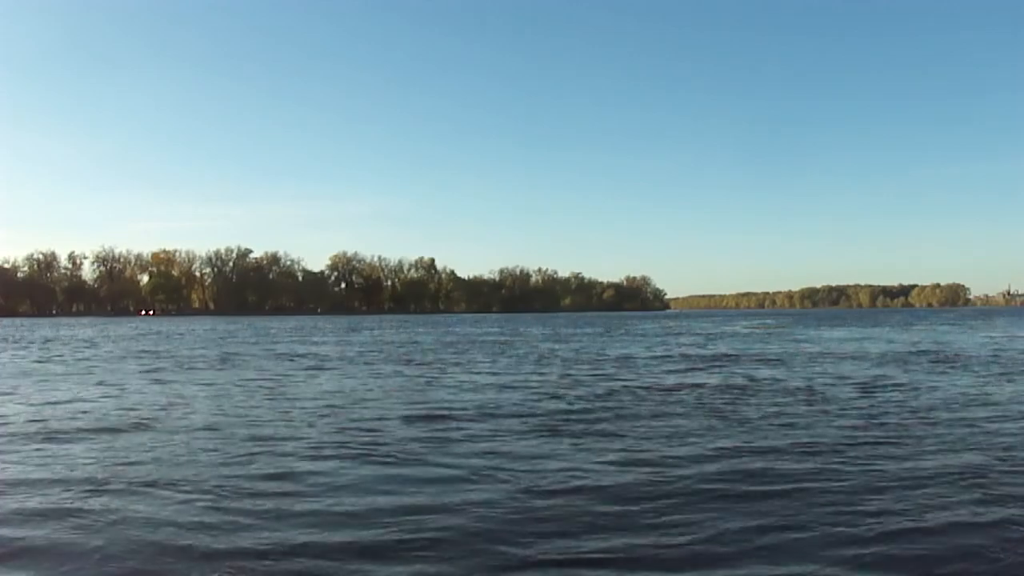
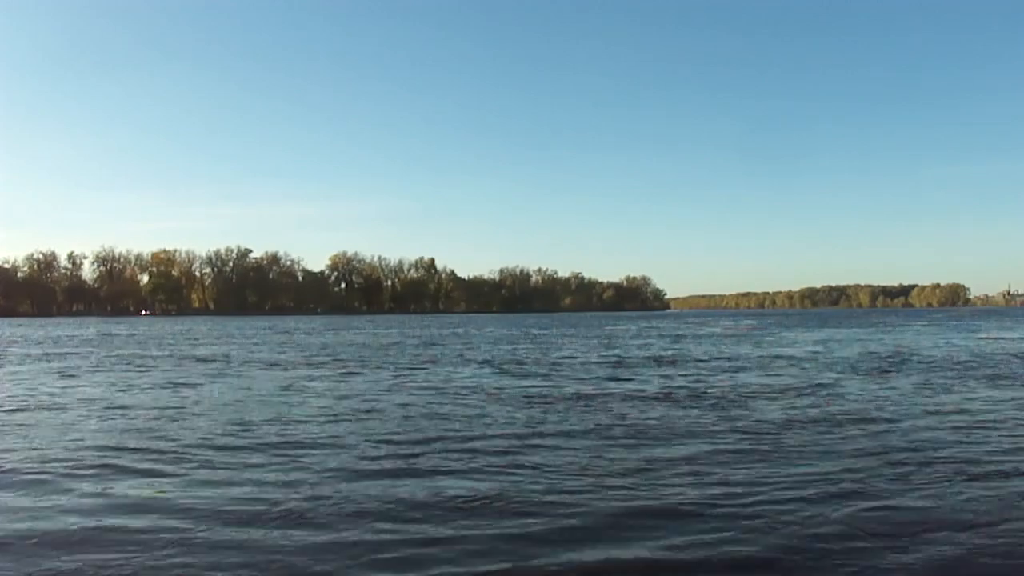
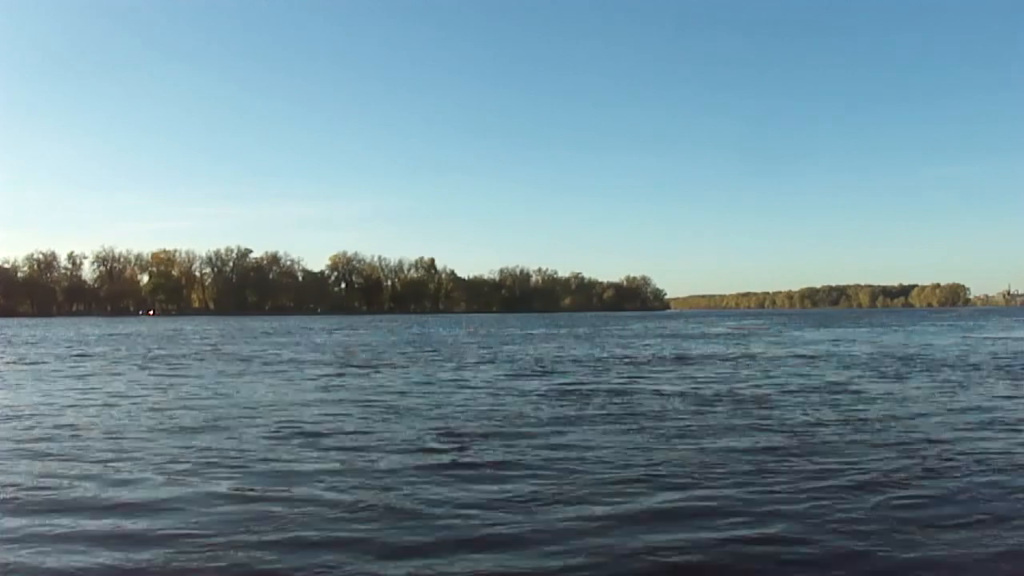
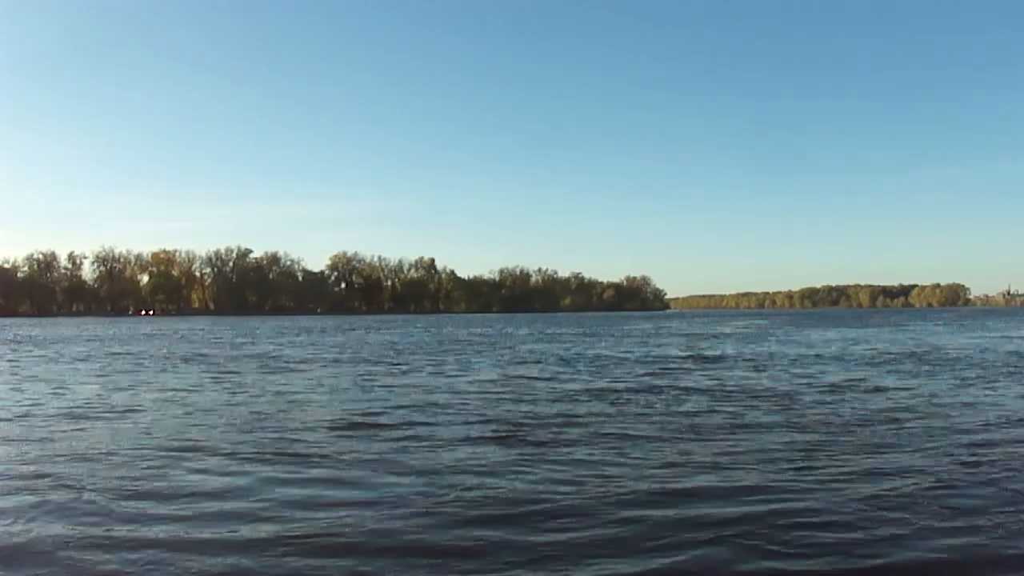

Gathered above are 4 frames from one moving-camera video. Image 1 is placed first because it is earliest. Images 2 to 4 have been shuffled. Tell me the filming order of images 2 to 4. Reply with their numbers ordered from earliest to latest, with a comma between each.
4, 3, 2
